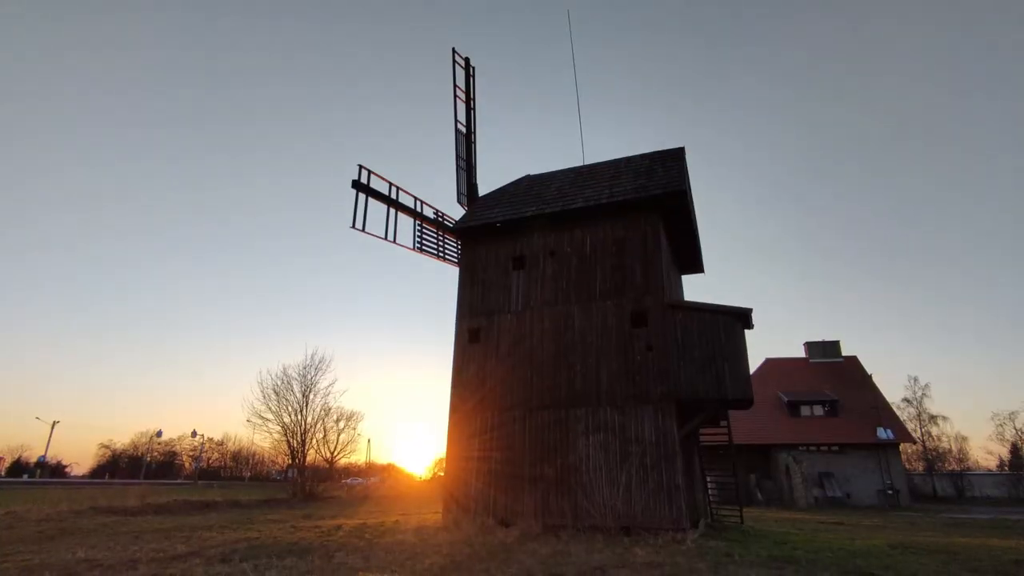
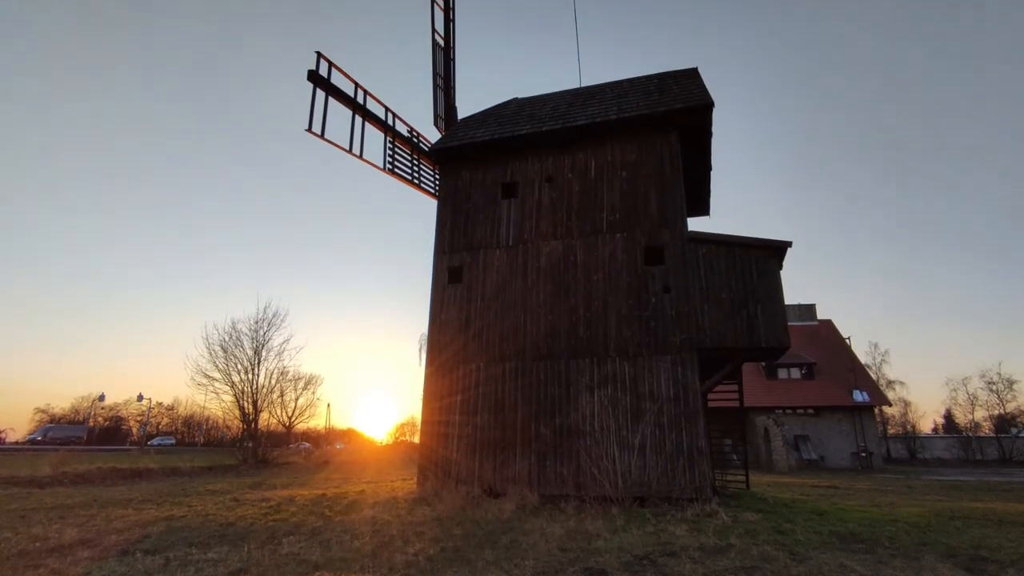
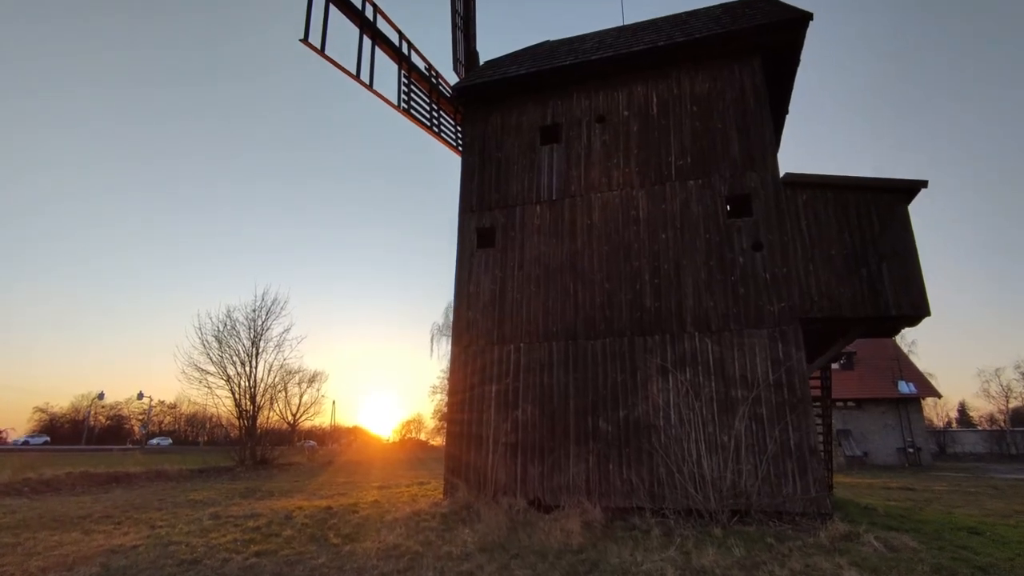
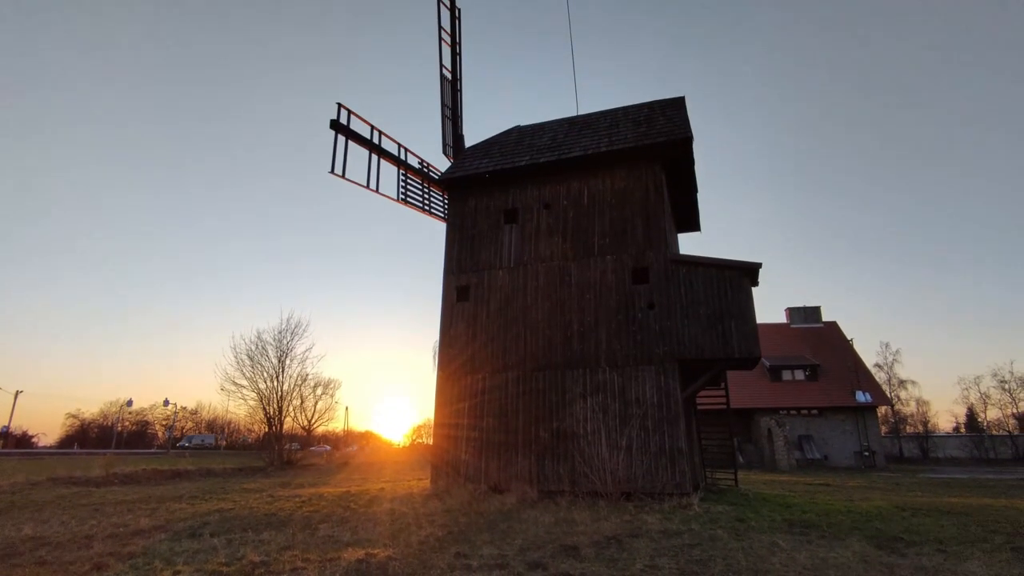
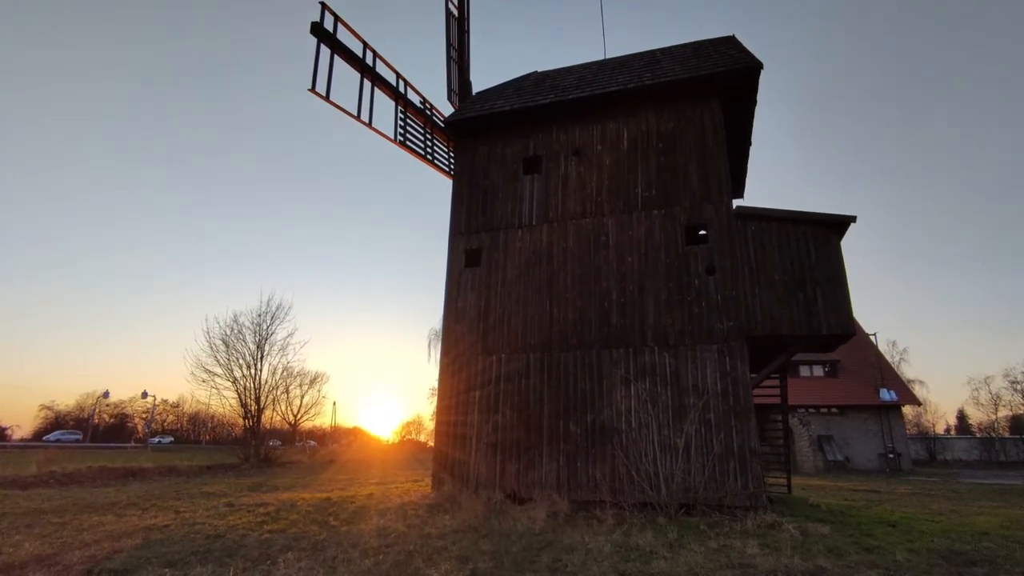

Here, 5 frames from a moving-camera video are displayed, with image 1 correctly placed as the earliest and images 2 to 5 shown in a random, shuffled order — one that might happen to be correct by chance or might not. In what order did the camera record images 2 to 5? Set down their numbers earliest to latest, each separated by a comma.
4, 2, 5, 3
